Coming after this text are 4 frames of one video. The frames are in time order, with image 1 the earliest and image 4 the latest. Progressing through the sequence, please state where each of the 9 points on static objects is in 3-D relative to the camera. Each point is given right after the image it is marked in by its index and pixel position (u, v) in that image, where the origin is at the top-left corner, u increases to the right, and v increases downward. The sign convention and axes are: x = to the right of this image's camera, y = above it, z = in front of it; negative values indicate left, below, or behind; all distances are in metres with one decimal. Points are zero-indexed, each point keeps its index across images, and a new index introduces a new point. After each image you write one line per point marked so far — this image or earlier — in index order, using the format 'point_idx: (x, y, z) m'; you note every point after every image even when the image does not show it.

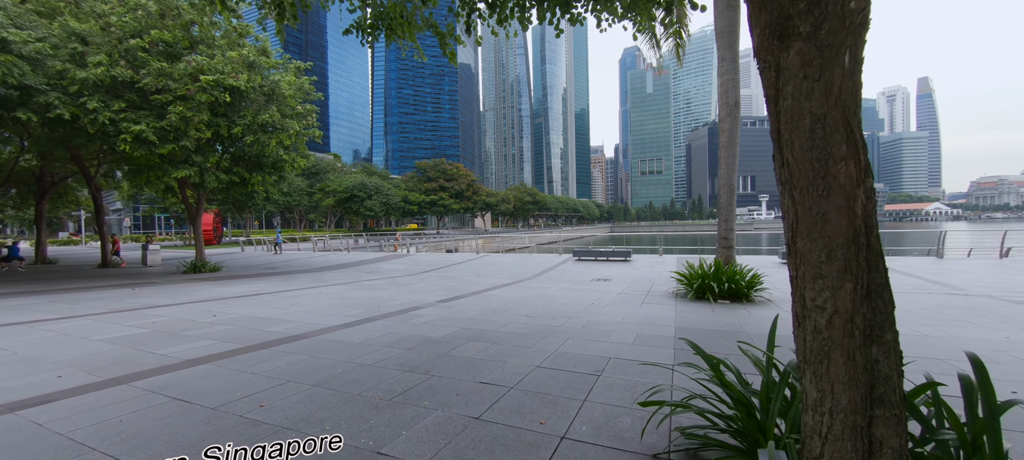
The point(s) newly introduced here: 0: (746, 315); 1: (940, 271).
0: (+4.2, -1.5, +6.8) m
1: (+14.0, -1.3, +12.4) m
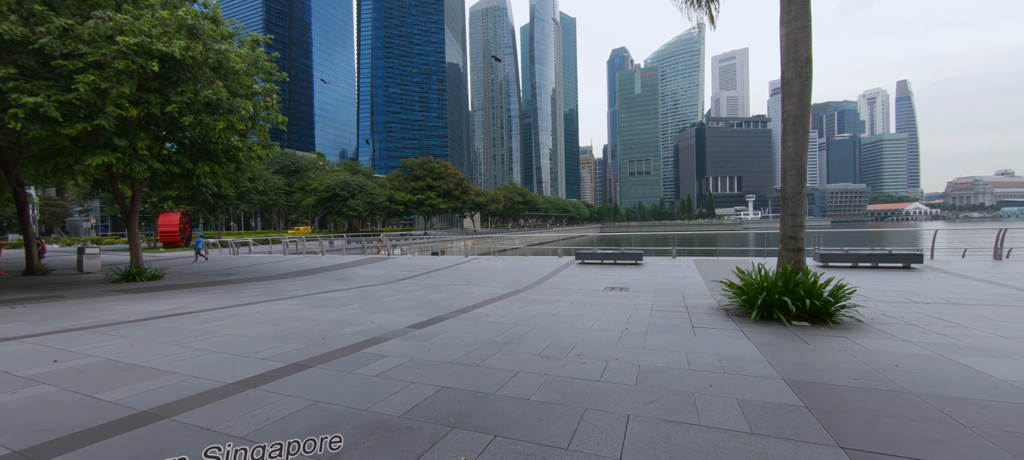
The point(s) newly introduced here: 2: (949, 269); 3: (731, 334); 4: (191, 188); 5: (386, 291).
0: (+4.3, -1.5, +4.7) m
1: (+13.9, -1.3, +10.6) m
2: (+13.4, -1.2, +11.6) m
3: (+3.1, -1.5, +5.4) m
4: (-12.6, +1.6, +14.9) m
5: (-3.4, -1.7, +10.3) m
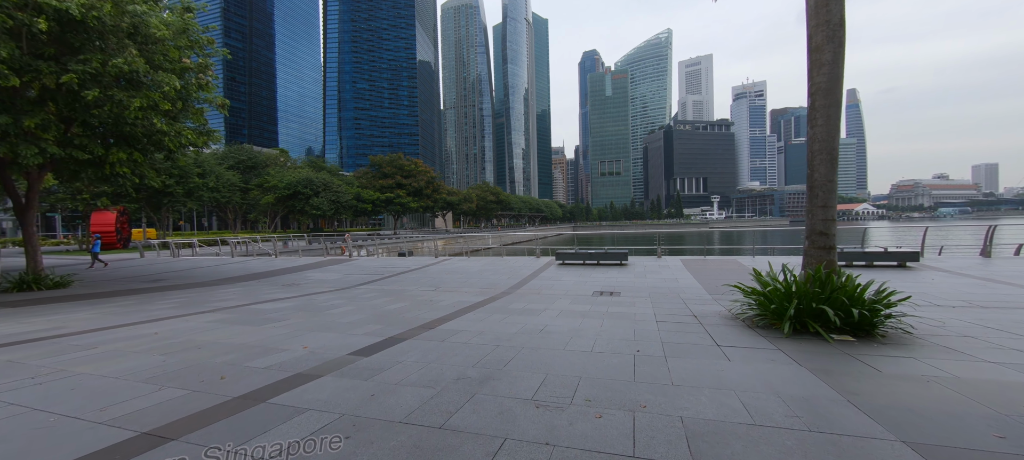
0: (+4.1, -1.4, +3.6) m
1: (+13.3, -1.2, +10.2) m
2: (+12.7, -1.1, +11.2) m
3: (+2.9, -1.4, +4.2) m
4: (-13.5, +1.7, +12.6) m
5: (-4.0, -1.6, +8.7) m
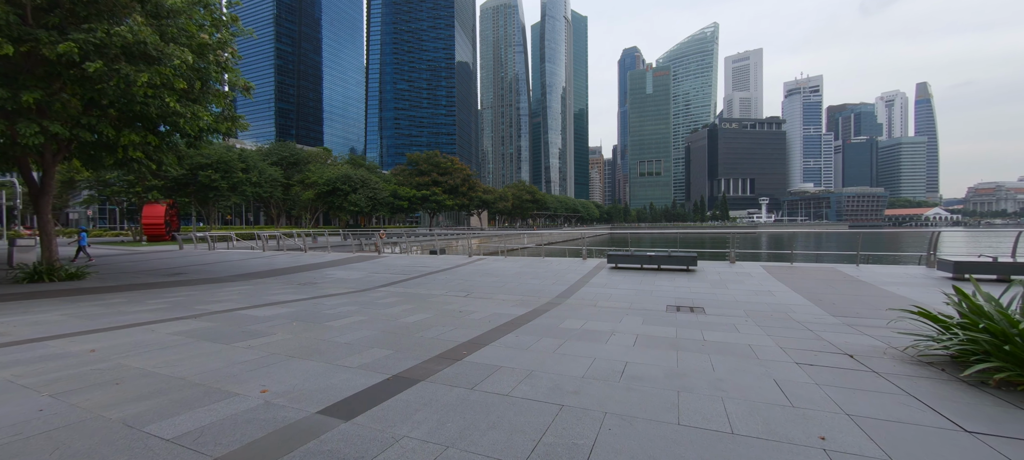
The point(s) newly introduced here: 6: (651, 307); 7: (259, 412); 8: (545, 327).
0: (+4.5, -1.3, +1.3) m
1: (+14.3, -1.3, +7.1) m
2: (+13.7, -1.2, +8.1) m
3: (+3.4, -1.3, +2.1) m
4: (-12.1, +2.0, +11.9) m
5: (-3.1, -1.4, +7.2) m
6: (+2.5, -1.4, +6.9) m
7: (-1.8, -1.3, +2.8) m
8: (+0.5, -1.4, +5.5) m
